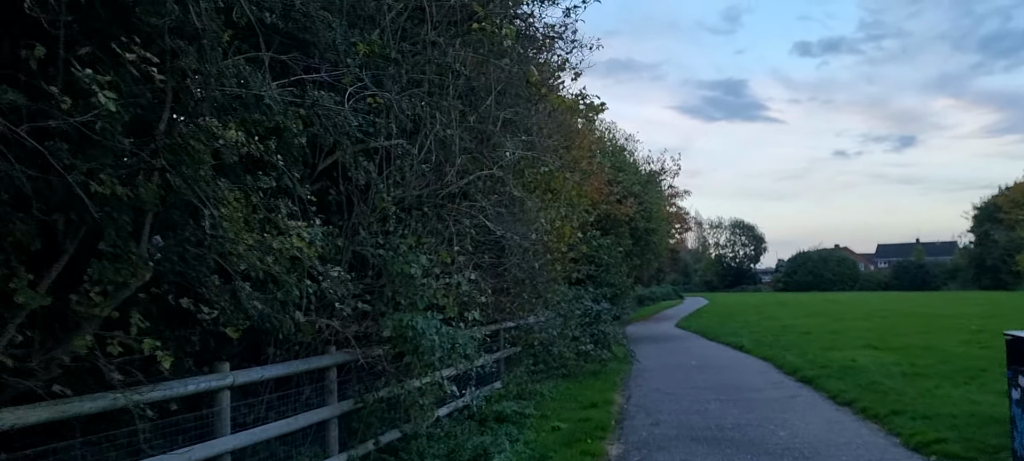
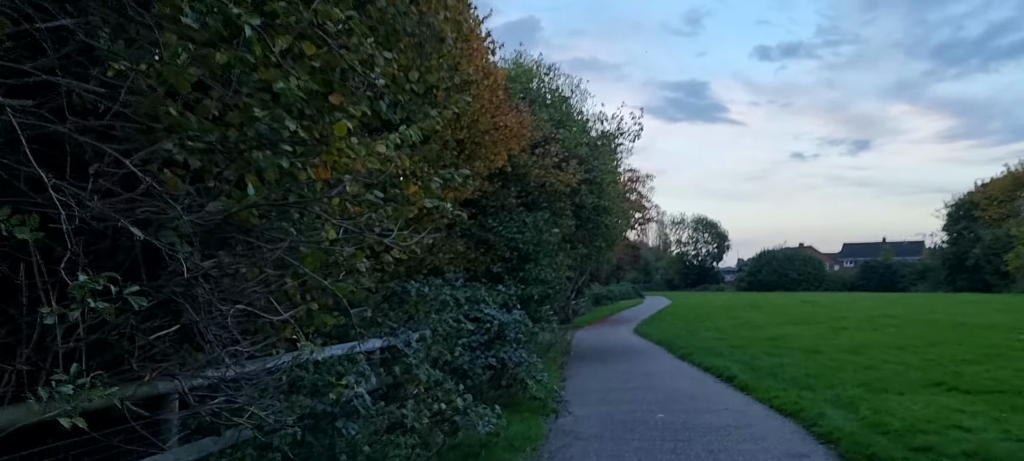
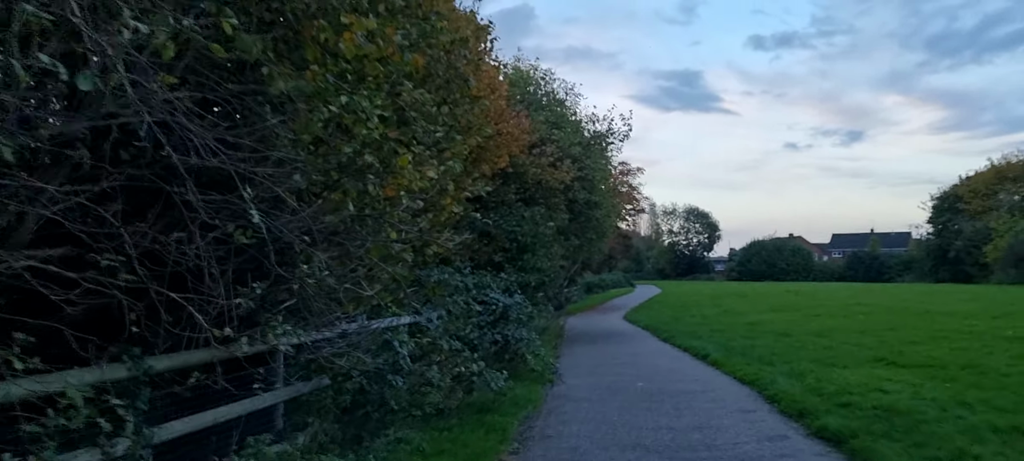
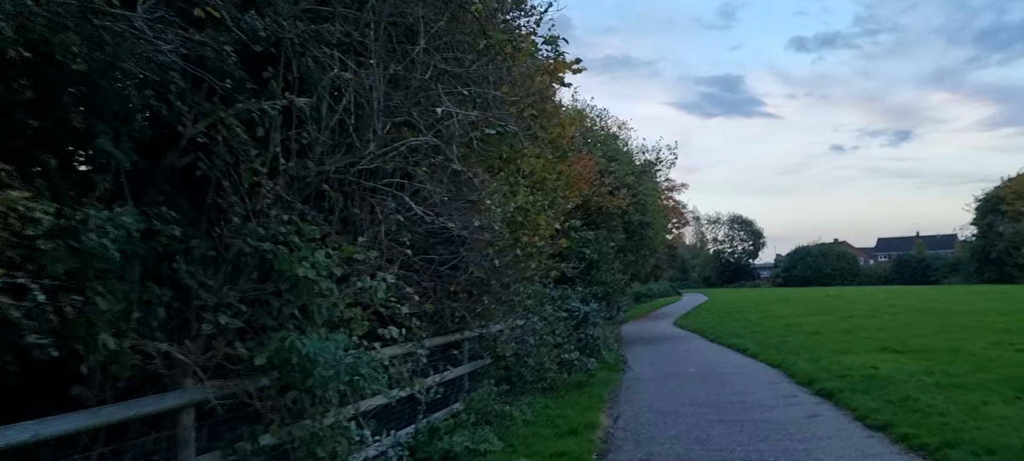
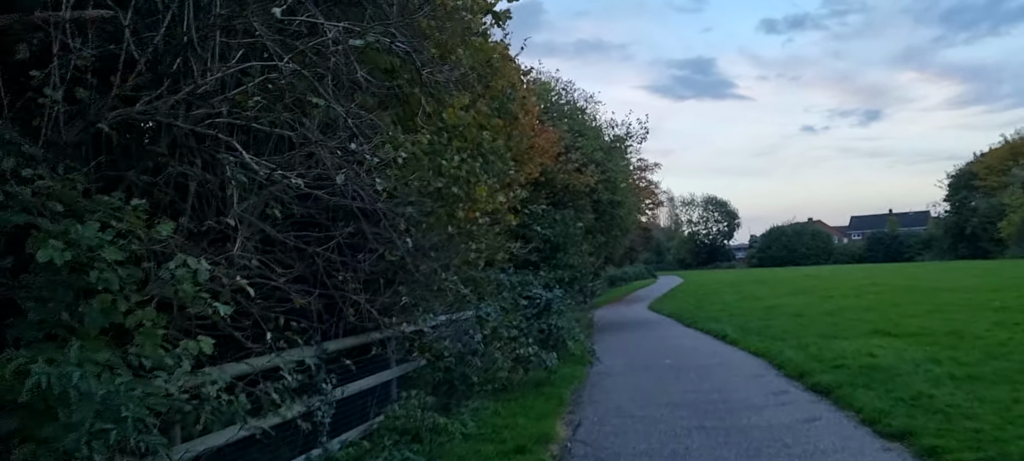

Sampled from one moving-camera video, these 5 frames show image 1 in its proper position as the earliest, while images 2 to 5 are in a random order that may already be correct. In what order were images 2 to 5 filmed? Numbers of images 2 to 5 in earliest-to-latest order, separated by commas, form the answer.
4, 5, 3, 2
